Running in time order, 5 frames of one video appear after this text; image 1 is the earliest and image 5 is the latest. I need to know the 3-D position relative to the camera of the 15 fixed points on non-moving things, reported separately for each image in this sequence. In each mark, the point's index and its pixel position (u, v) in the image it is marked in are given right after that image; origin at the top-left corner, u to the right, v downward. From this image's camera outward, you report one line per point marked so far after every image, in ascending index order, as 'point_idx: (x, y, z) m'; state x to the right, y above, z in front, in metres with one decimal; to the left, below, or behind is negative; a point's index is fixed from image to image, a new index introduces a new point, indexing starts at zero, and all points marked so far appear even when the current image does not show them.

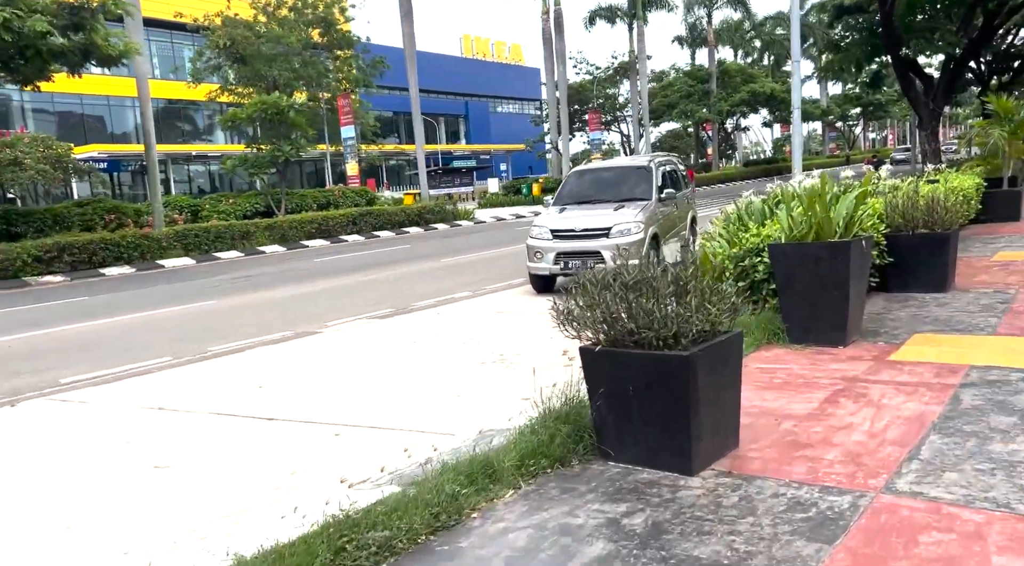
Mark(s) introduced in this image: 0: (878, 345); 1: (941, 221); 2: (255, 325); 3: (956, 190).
0: (+2.7, -0.5, +5.6) m
1: (+4.3, +0.6, +7.5) m
2: (-3.2, -0.5, +9.4) m
3: (+6.7, +1.4, +11.3) m
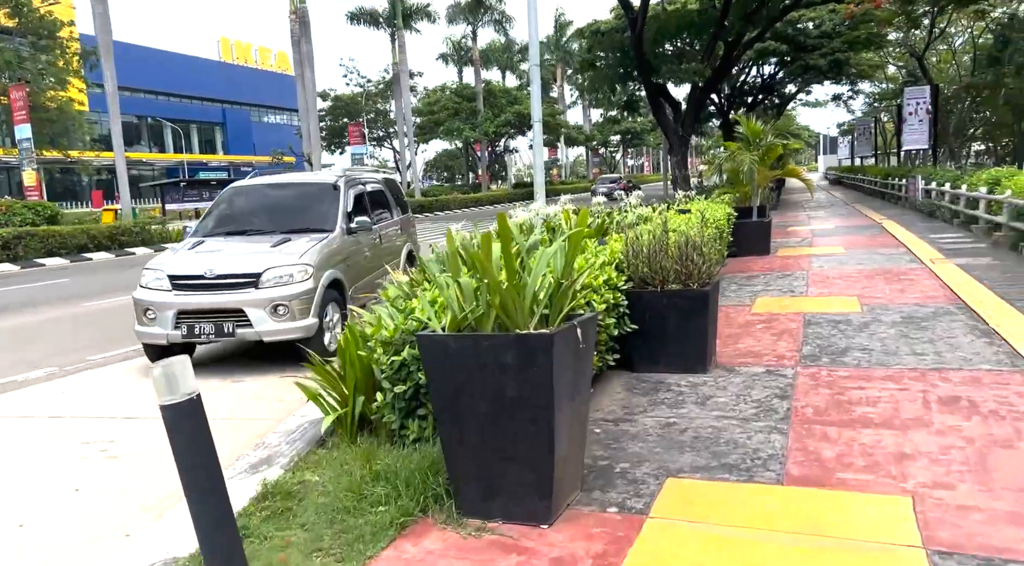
0: (+0.4, -1.0, +3.1) m
1: (+1.3, +0.1, +5.4) m
2: (-6.4, -1.2, +5.1) m
3: (+2.5, +0.8, +9.7) m
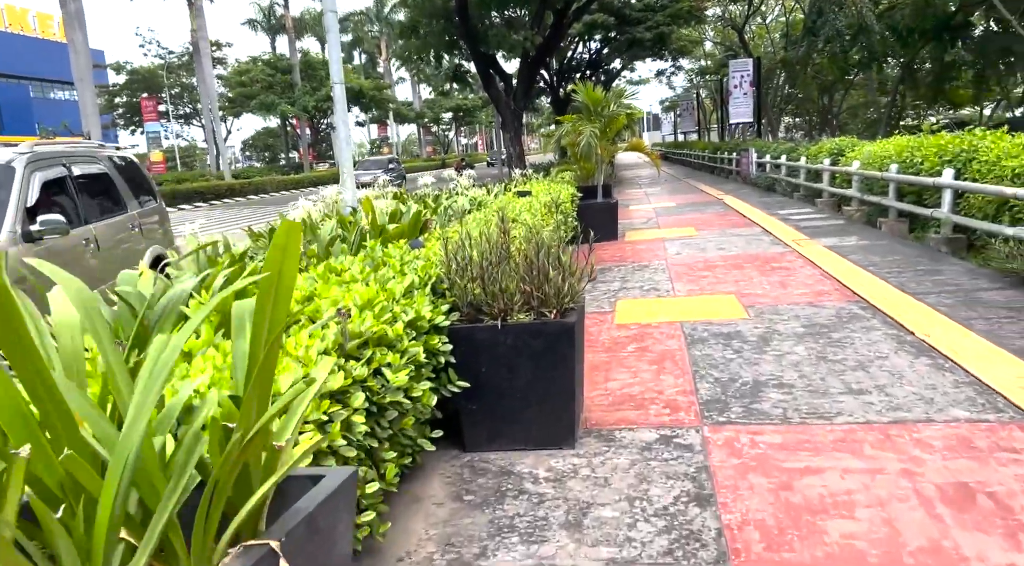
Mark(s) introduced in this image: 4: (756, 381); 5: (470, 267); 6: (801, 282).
0: (-0.2, -1.2, +1.1) m
1: (+0.2, 0.0, +3.5) m
2: (-7.2, -1.7, +1.6) m
3: (+0.4, +0.8, +7.9) m
4: (+1.4, -0.5, +4.2) m
5: (-0.3, +0.1, +3.5) m
6: (+2.6, 0.0, +6.8) m
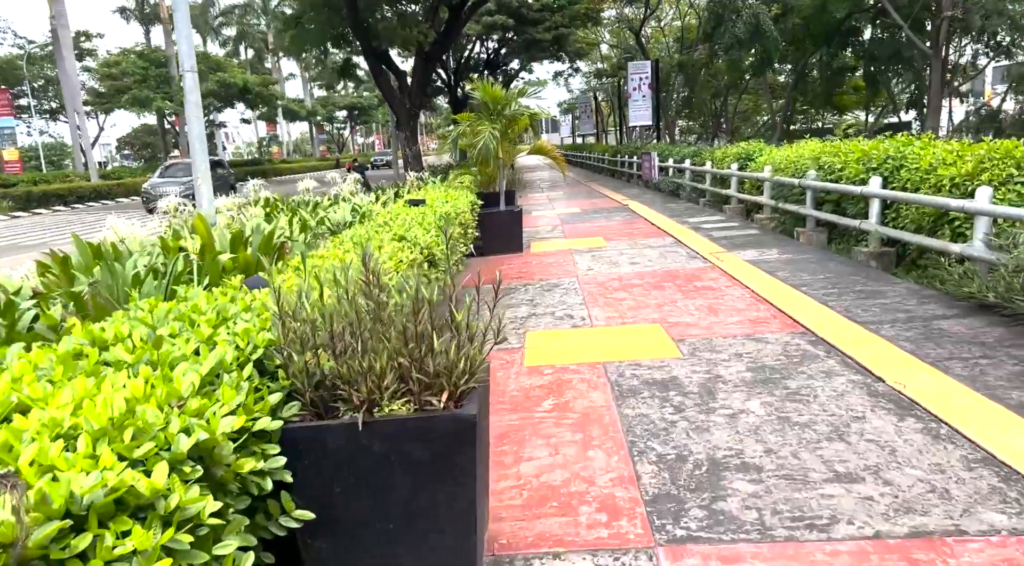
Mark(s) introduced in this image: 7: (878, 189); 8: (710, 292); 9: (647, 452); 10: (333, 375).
0: (-0.3, -1.4, -0.1) m
1: (-0.2, -0.3, +2.3) m
2: (-7.3, -2.0, -0.5) m
3: (-0.6, +0.6, +6.8) m
4: (+0.9, -0.7, +3.2) m
5: (-0.7, -0.1, +2.3) m
6: (+1.8, -0.2, +6.0) m
7: (+3.5, +0.9, +7.2) m
8: (+1.8, -0.1, +6.7) m
9: (+0.6, -0.7, +3.4) m
10: (-0.6, -0.3, +2.3) m
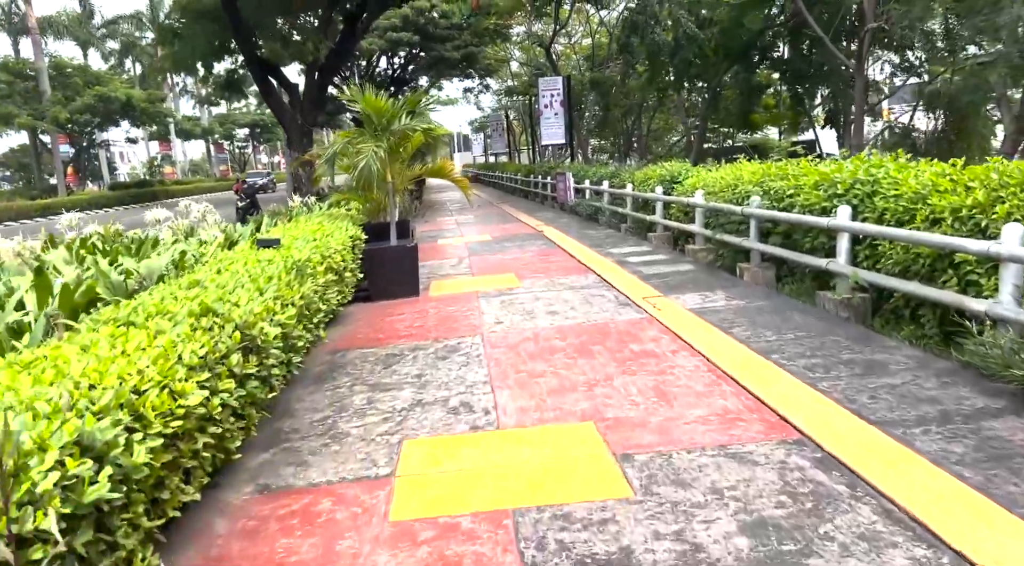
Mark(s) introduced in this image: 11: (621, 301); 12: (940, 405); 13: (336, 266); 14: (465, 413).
0: (-0.3, -1.7, -1.9) m
1: (-0.5, -0.7, +0.5) m
2: (-7.2, -2.5, -3.1) m
3: (-1.4, +0.1, +4.9) m
4: (+0.4, -1.1, +1.5) m
5: (-1.0, -0.5, +0.5) m
6: (+1.0, -0.6, +4.3) m
7: (+2.6, +0.5, +5.8) m
8: (+1.0, -0.5, +5.1) m
9: (+0.2, -1.1, +1.6) m
10: (-0.9, -0.7, +0.4) m
11: (+1.0, -0.2, +7.1) m
12: (+2.1, -0.6, +3.7) m
13: (-1.5, +0.1, +6.4) m
14: (-0.3, -0.7, +4.4) m
